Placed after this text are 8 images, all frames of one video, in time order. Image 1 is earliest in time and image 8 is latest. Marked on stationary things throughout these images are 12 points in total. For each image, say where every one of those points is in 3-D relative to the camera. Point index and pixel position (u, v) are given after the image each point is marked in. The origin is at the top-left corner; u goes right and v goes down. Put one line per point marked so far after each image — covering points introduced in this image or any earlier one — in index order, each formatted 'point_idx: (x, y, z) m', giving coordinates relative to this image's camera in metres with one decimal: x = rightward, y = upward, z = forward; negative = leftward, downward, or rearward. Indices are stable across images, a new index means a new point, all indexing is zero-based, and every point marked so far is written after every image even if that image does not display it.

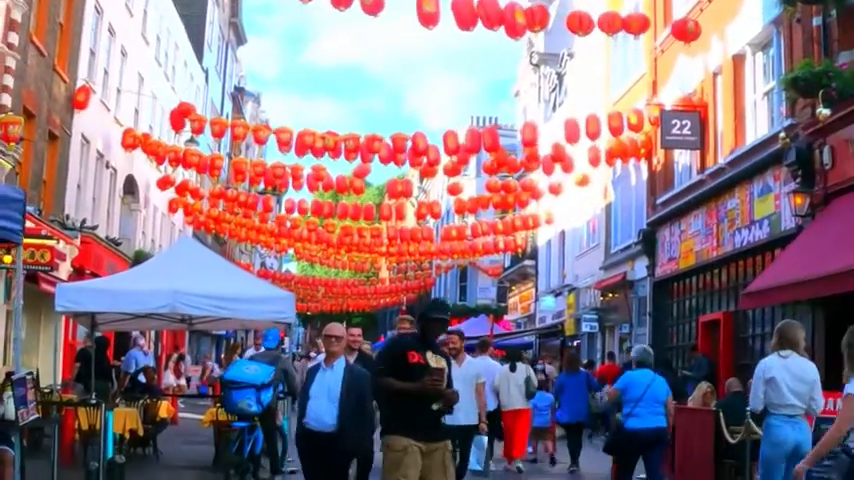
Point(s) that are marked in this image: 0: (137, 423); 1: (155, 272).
0: (-1.8, -1.1, +11.8) m
1: (-1.7, -0.2, +12.2) m
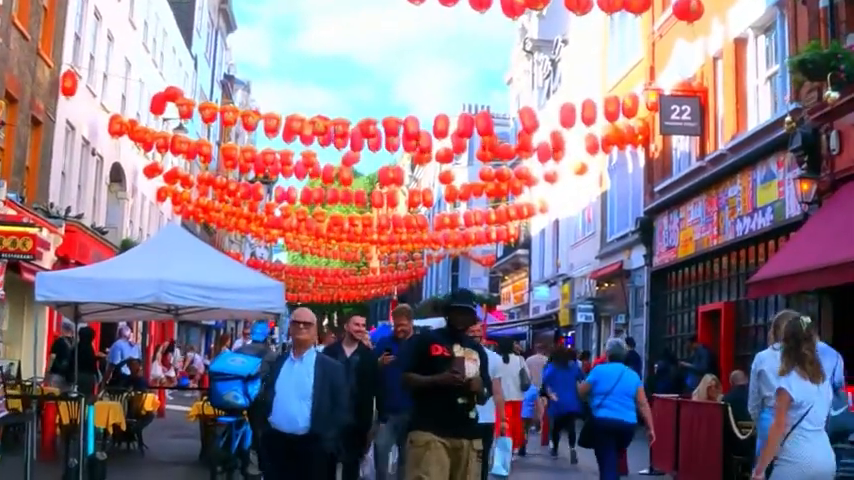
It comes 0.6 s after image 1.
0: (-1.8, -1.1, +11.4) m
1: (-1.8, -0.1, +11.7) m
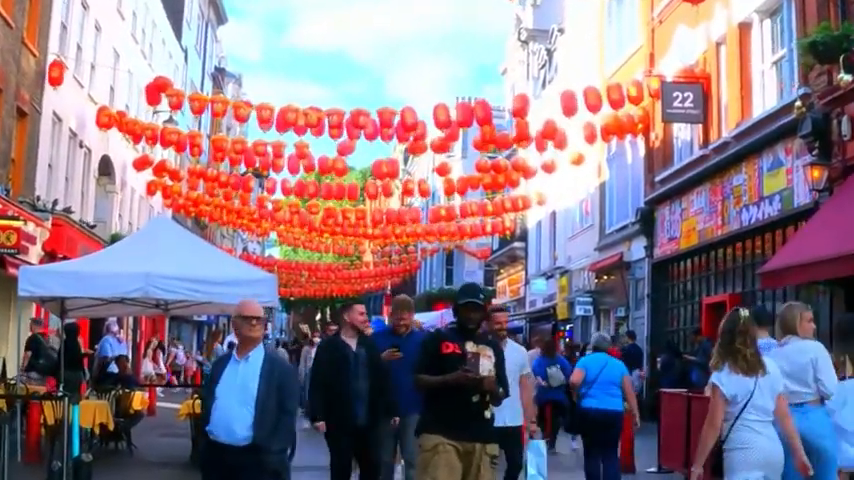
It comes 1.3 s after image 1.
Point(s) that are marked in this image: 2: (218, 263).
0: (-1.8, -1.0, +10.9) m
1: (-1.8, -0.1, +11.3) m
2: (-1.3, -0.1, +11.6) m
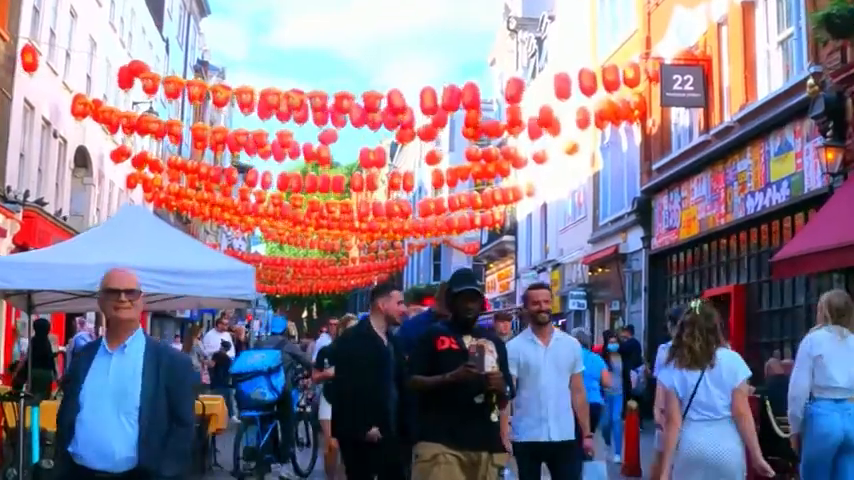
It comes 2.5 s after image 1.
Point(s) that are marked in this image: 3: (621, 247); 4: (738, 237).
0: (-1.9, -1.0, +10.1) m
1: (-1.8, 0.0, +10.5) m
2: (-1.3, -0.1, +10.8) m
3: (+2.0, -0.1, +20.0) m
4: (+2.5, 0.0, +15.1) m
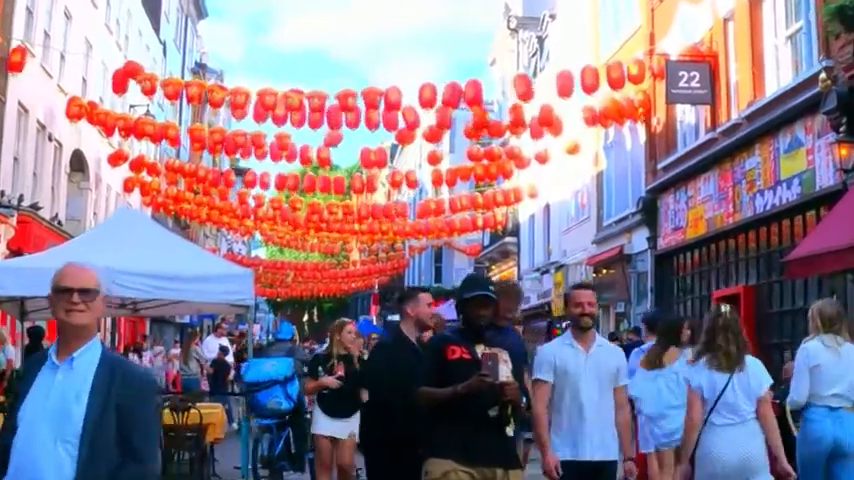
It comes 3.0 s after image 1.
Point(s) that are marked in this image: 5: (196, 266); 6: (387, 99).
0: (-1.9, -1.0, +9.8) m
1: (-1.8, 0.0, +10.2) m
2: (-1.3, -0.1, +10.5) m
3: (+2.1, -0.1, +19.7) m
4: (+2.5, 0.0, +14.8) m
5: (-1.2, -0.1, +10.3) m
6: (-0.3, +1.0, +13.4) m
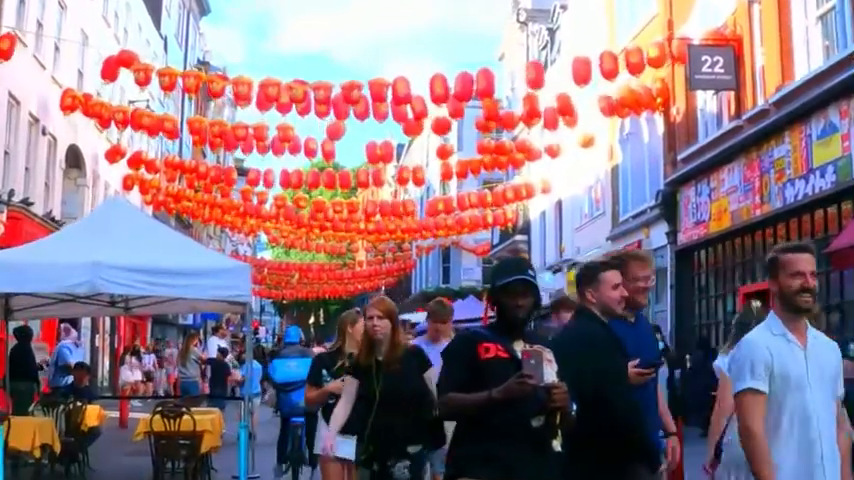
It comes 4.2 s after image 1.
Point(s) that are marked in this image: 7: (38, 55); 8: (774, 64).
0: (-1.8, -0.9, +9.1) m
1: (-1.7, 0.0, +9.4) m
2: (-1.2, -0.1, +9.7) m
3: (+2.2, 0.0, +18.9) m
4: (+2.6, +0.1, +14.0) m
5: (-1.2, -0.1, +9.5) m
6: (-0.2, +1.0, +12.7) m
7: (-3.8, +1.8, +18.5) m
8: (+2.6, +1.3, +14.1) m
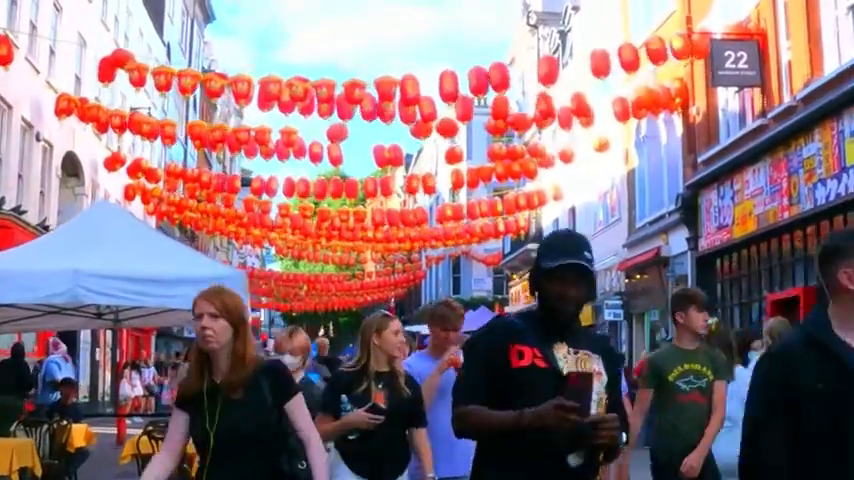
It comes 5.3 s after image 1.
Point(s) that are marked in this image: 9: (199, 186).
0: (-1.7, -1.0, +8.3) m
1: (-1.7, 0.0, +8.7) m
2: (-1.2, -0.1, +9.0) m
3: (+2.2, -0.1, +18.1) m
4: (+2.6, +0.1, +13.3) m
5: (-1.1, -0.1, +8.8) m
6: (-0.2, +1.0, +11.9) m
7: (-3.7, +1.7, +17.8) m
8: (+2.6, +1.3, +13.4) m
9: (-2.3, +0.6, +19.3) m
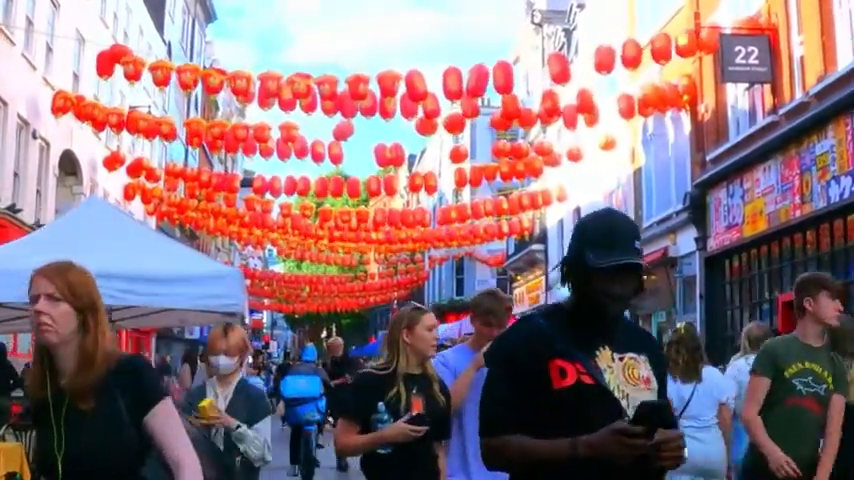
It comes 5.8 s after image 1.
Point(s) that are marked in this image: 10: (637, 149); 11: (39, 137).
0: (-1.7, -0.9, +8.0) m
1: (-1.7, 0.0, +8.4) m
2: (-1.2, -0.1, +8.7) m
3: (+2.3, -0.1, +17.8) m
4: (+2.7, +0.1, +12.9) m
5: (-1.1, -0.1, +8.5) m
6: (-0.1, +1.0, +11.6) m
7: (-3.7, +1.7, +17.5) m
8: (+2.7, +1.3, +13.1) m
9: (-2.3, +0.6, +19.0) m
10: (+2.2, +1.0, +20.0) m
11: (-3.7, +1.0, +18.2) m
